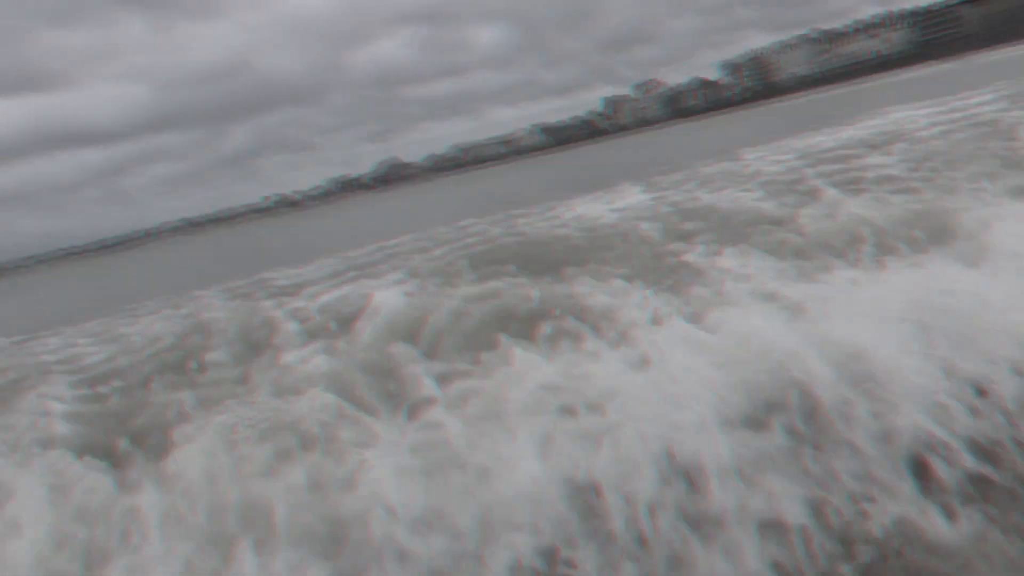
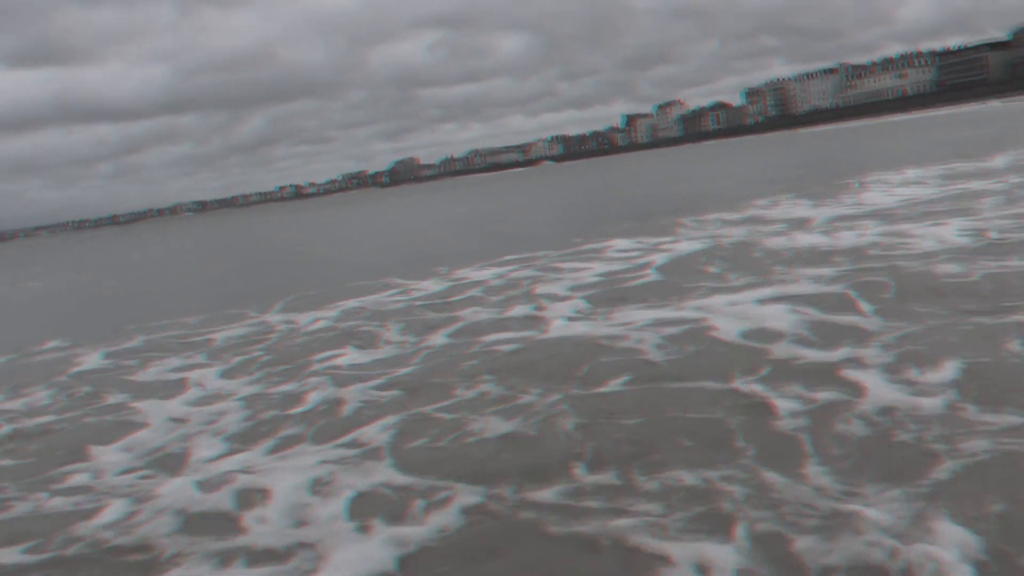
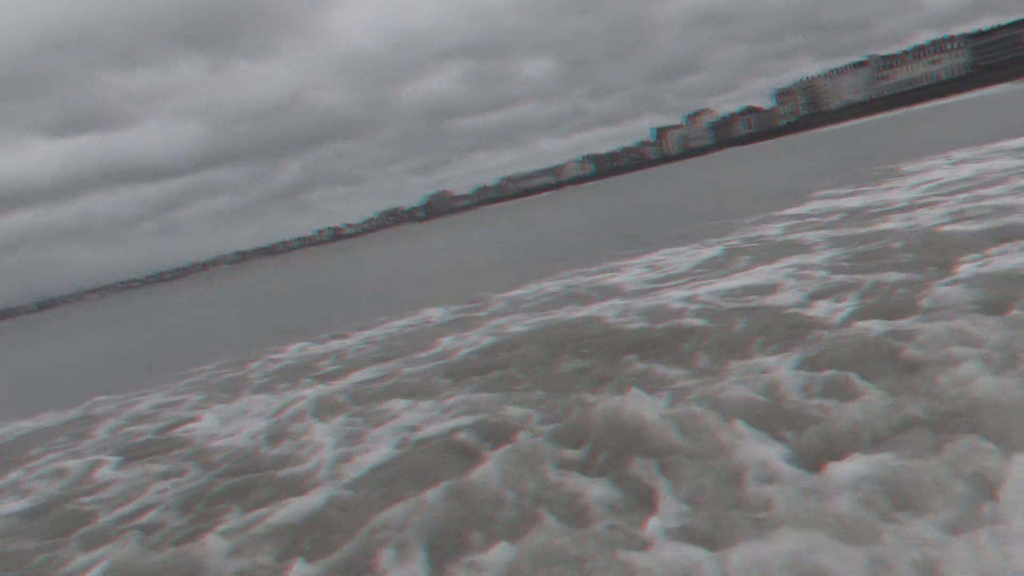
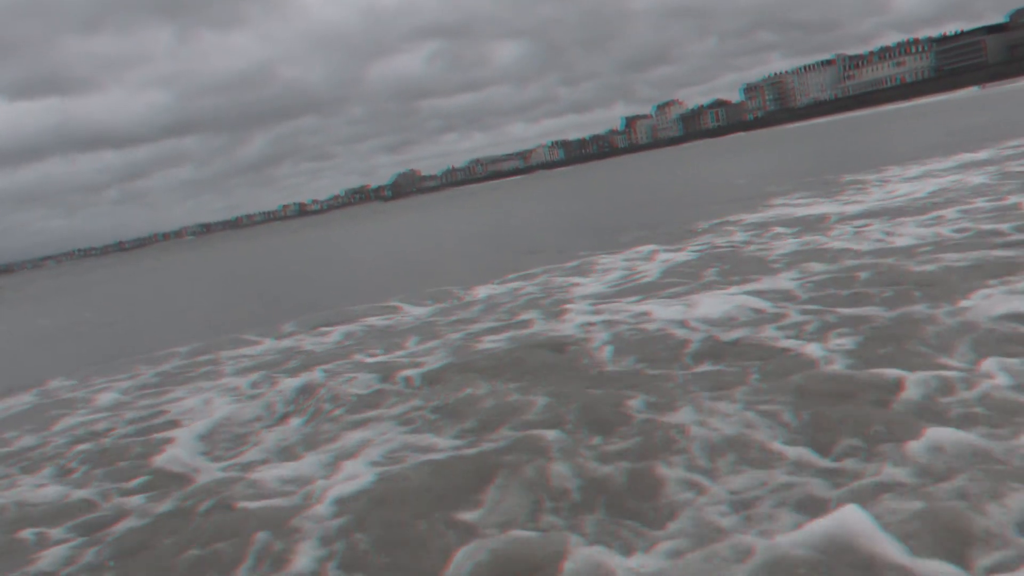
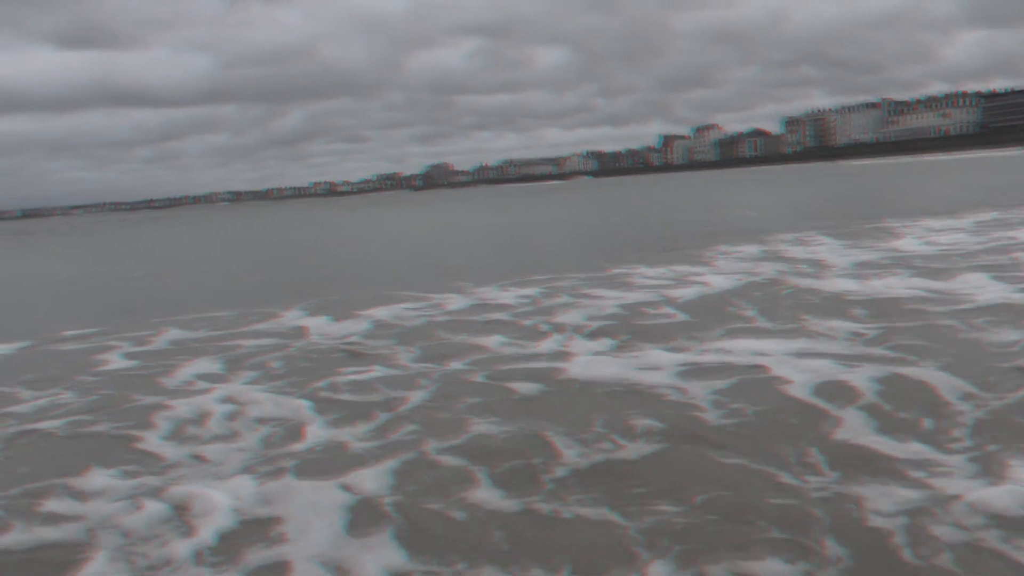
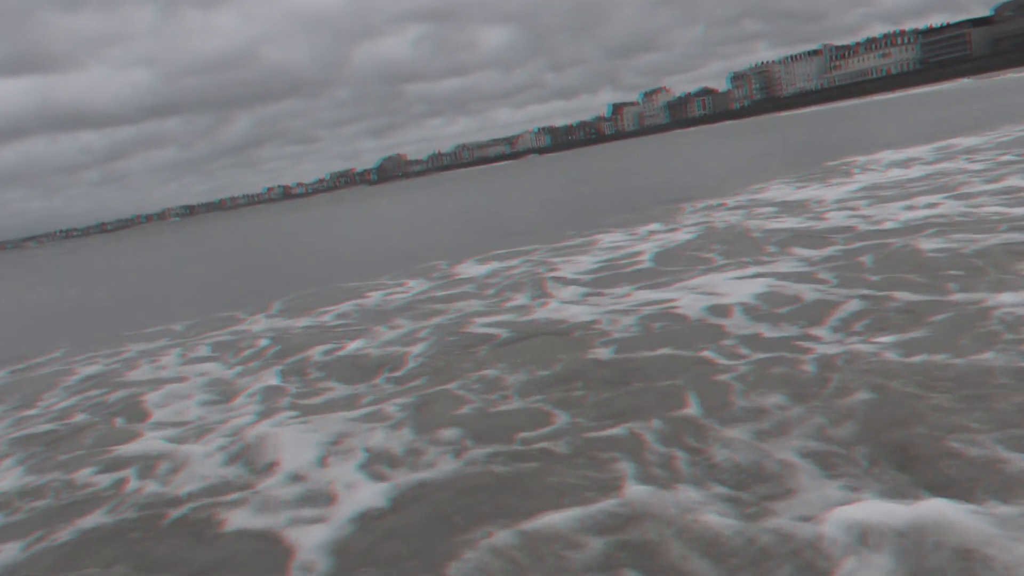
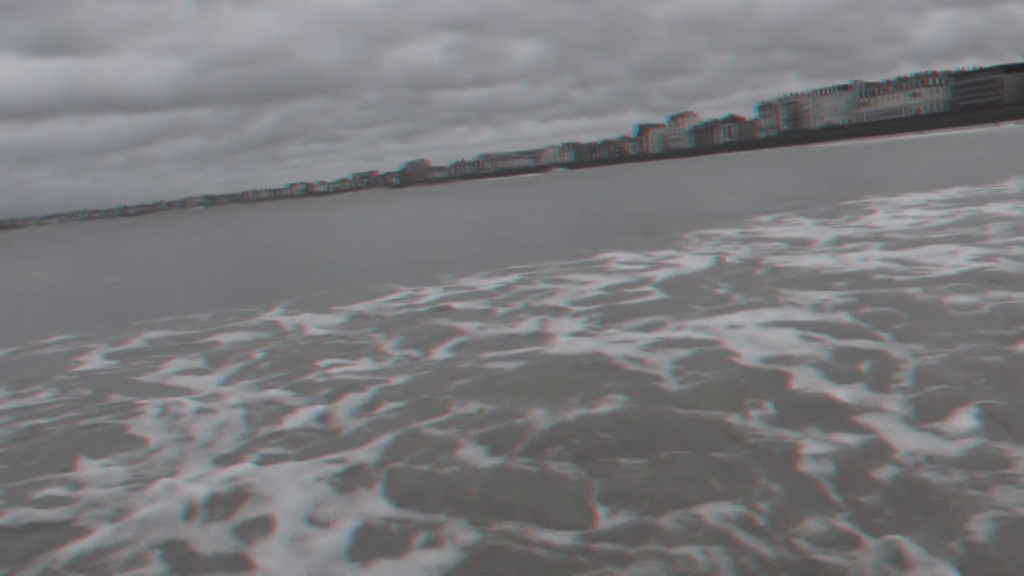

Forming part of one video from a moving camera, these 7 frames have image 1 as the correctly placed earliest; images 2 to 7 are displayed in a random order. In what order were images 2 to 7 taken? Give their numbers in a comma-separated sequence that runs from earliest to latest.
3, 4, 6, 2, 7, 5
